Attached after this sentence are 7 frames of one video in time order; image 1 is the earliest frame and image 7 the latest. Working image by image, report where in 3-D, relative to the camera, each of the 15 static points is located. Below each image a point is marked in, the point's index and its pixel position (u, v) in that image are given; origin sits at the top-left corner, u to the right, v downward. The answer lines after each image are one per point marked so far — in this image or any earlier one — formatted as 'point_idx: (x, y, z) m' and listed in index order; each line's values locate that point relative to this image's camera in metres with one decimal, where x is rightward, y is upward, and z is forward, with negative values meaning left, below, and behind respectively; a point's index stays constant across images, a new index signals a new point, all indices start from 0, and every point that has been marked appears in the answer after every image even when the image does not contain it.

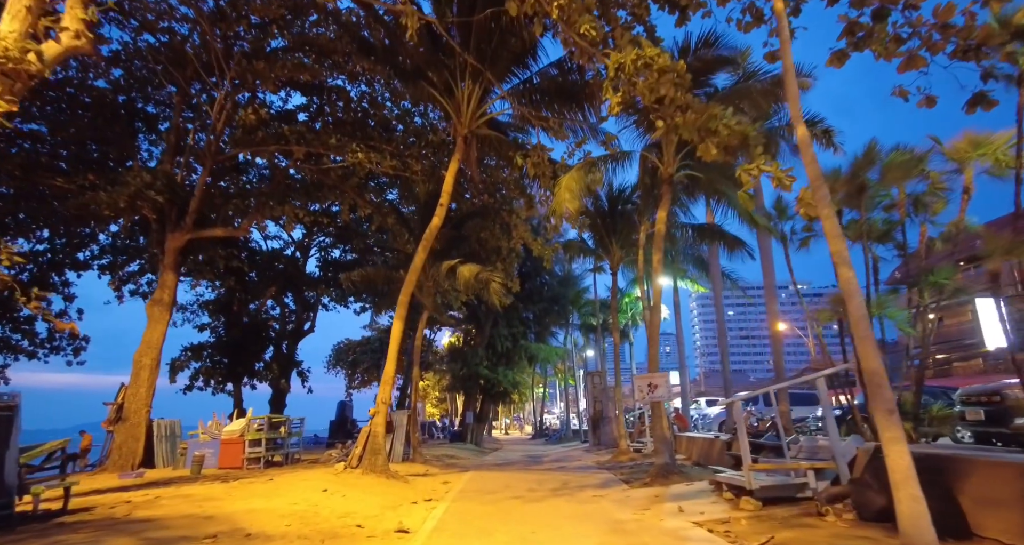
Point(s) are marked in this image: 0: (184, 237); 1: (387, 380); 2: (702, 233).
0: (-9.5, +1.0, +15.2) m
1: (-2.6, -2.2, +10.7) m
2: (+5.1, +1.1, +13.8) m
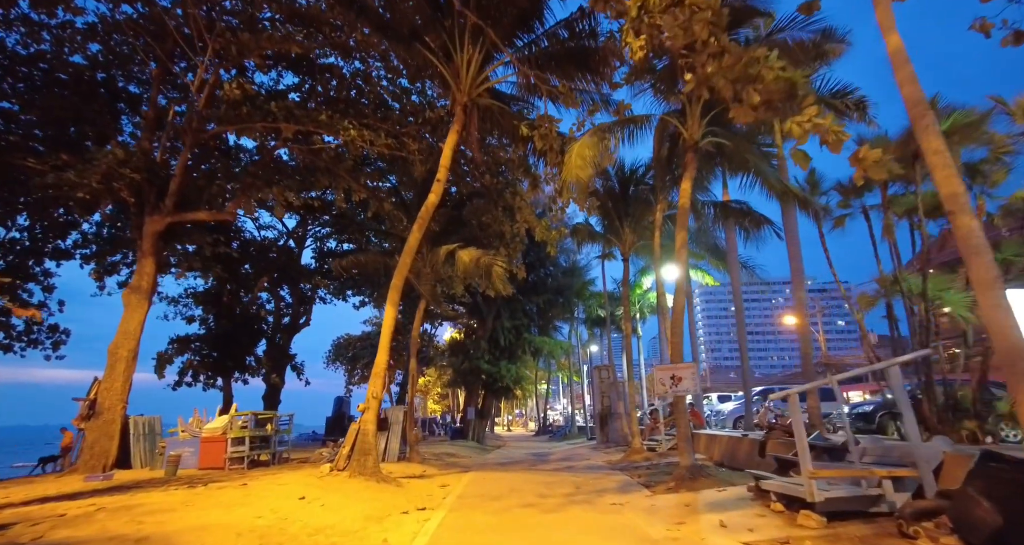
0: (-9.3, +1.4, +14.1) m
1: (-2.5, -1.8, +9.7) m
2: (+5.2, +1.5, +12.8) m
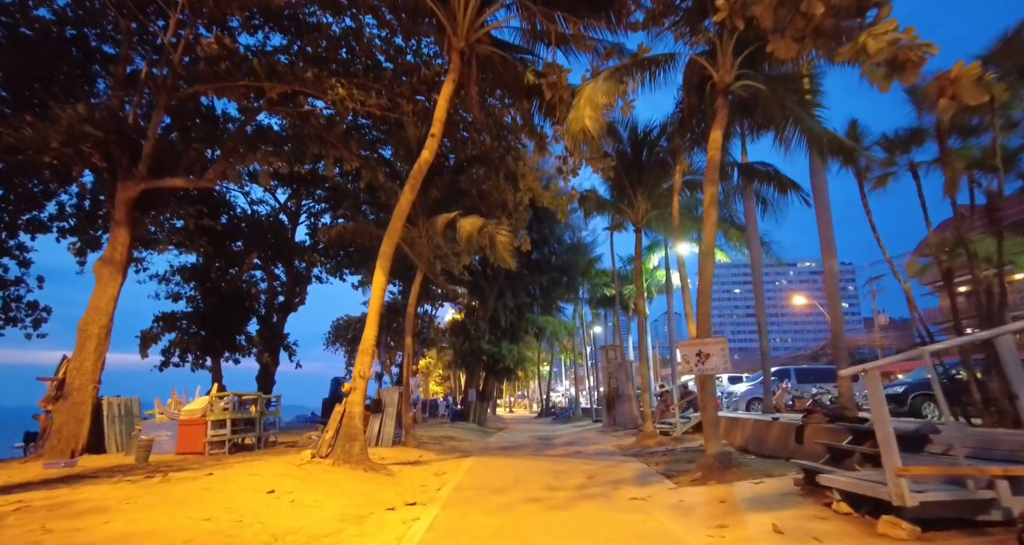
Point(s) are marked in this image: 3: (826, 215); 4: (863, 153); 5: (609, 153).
0: (-9.3, +2.1, +13.0) m
1: (-2.4, -1.3, +8.7) m
2: (+5.2, +2.2, +11.6) m
3: (+6.8, +1.3, +11.5) m
4: (+5.9, +2.0, +8.9) m
5: (+2.3, +2.9, +12.7) m
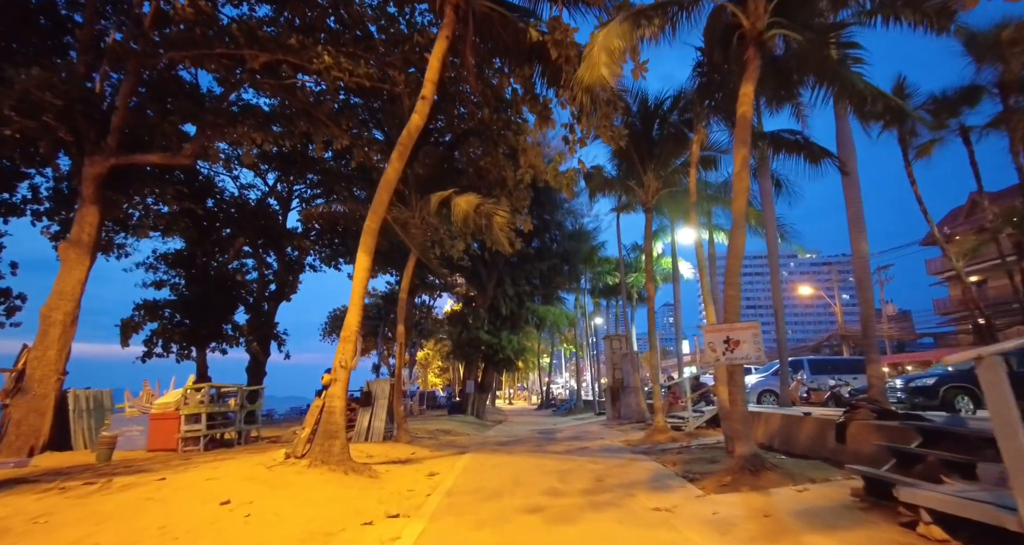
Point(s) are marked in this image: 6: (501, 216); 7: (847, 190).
0: (-9.3, +2.5, +12.0) m
1: (-2.4, -0.9, +7.7) m
2: (+5.2, +2.5, +10.6) m
3: (+6.8, +1.6, +10.5) m
4: (+5.9, +2.3, +7.9) m
5: (+2.3, +3.3, +11.7) m
6: (-0.2, +1.2, +11.6) m
7: (+6.8, +1.7, +10.6) m
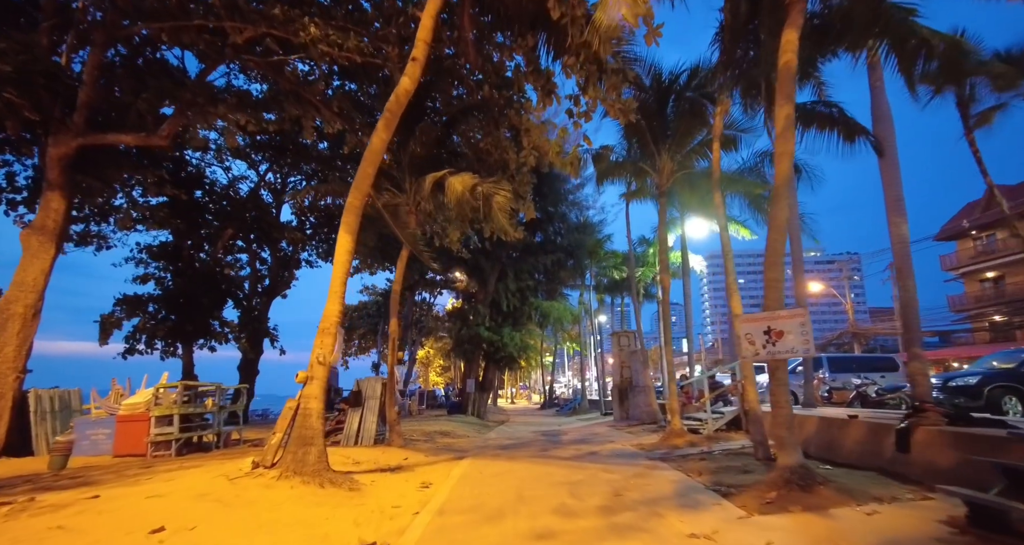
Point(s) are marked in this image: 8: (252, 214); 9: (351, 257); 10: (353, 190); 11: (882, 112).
0: (-9.2, +2.7, +11.1) m
1: (-2.4, -0.7, +6.8) m
2: (+5.3, +2.8, +9.6) m
3: (+6.9, +1.9, +9.5) m
4: (+5.9, +2.6, +6.9) m
5: (+2.4, +3.5, +10.7) m
6: (-0.2, +1.5, +10.6) m
7: (+6.8, +1.9, +9.6) m
8: (-9.7, +2.2, +19.6) m
9: (-2.2, +0.2, +7.2) m
10: (-2.2, +1.1, +7.3) m
11: (+6.8, +2.9, +9.6) m
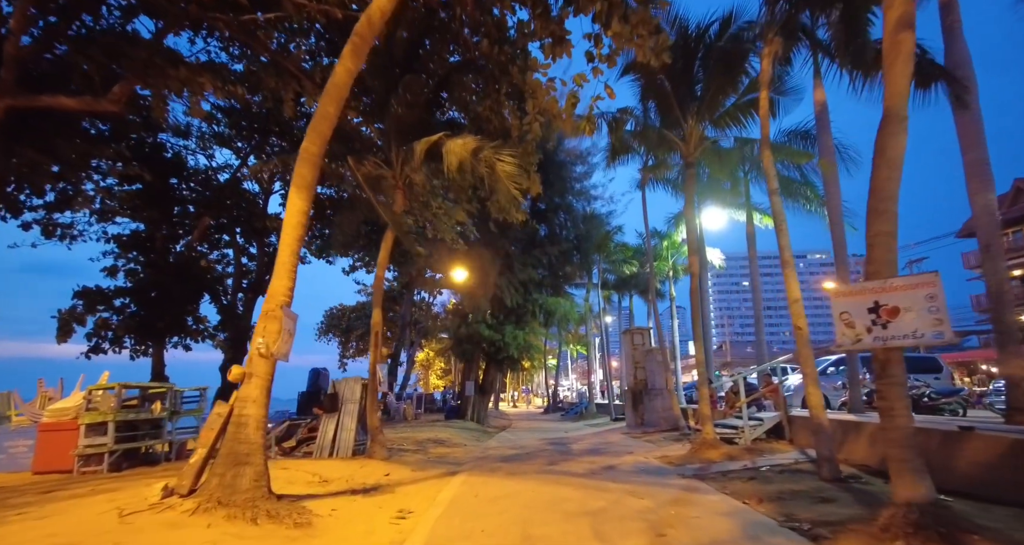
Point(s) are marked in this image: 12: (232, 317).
0: (-9.2, +3.0, +9.5) m
1: (-2.3, -0.4, +5.2) m
2: (+5.3, +3.1, +8.0) m
3: (+6.9, +2.2, +7.9) m
4: (+6.0, +2.9, +5.3) m
5: (+2.4, +3.8, +9.1) m
6: (-0.2, +1.8, +9.0) m
7: (+6.9, +2.2, +8.0) m
8: (-9.6, +2.5, +18.1) m
9: (-2.2, +0.6, +5.6) m
10: (-2.2, +1.5, +5.7) m
11: (+6.8, +3.3, +8.0) m
12: (-10.6, -1.7, +19.8) m
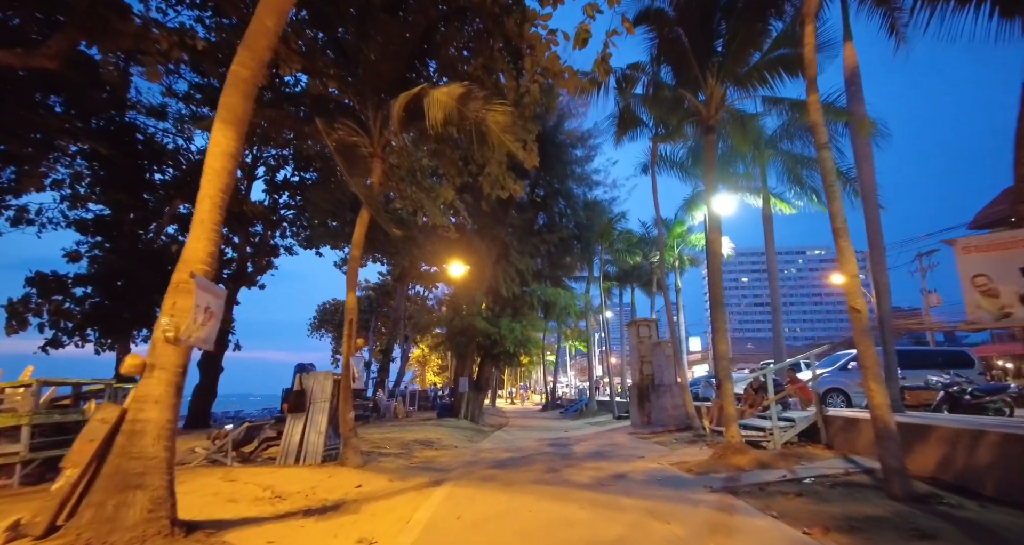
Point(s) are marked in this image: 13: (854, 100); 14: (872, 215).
0: (-9.3, +3.4, +8.2) m
1: (-2.4, -0.1, +3.9) m
2: (+5.2, +3.4, +6.7) m
3: (+6.8, +2.5, +6.6) m
4: (+5.9, +3.2, +4.0) m
5: (+2.3, +4.2, +7.8) m
6: (-0.2, +2.1, +7.7) m
7: (+6.8, +2.5, +6.7) m
8: (-9.7, +2.9, +16.8) m
9: (-2.2, +0.9, +4.3) m
10: (-2.2, +1.8, +4.4) m
11: (+6.7, +3.6, +6.7) m
12: (-10.7, -1.3, +18.5) m
13: (+7.2, +3.6, +11.0) m
14: (+7.5, +1.2, +10.9) m
